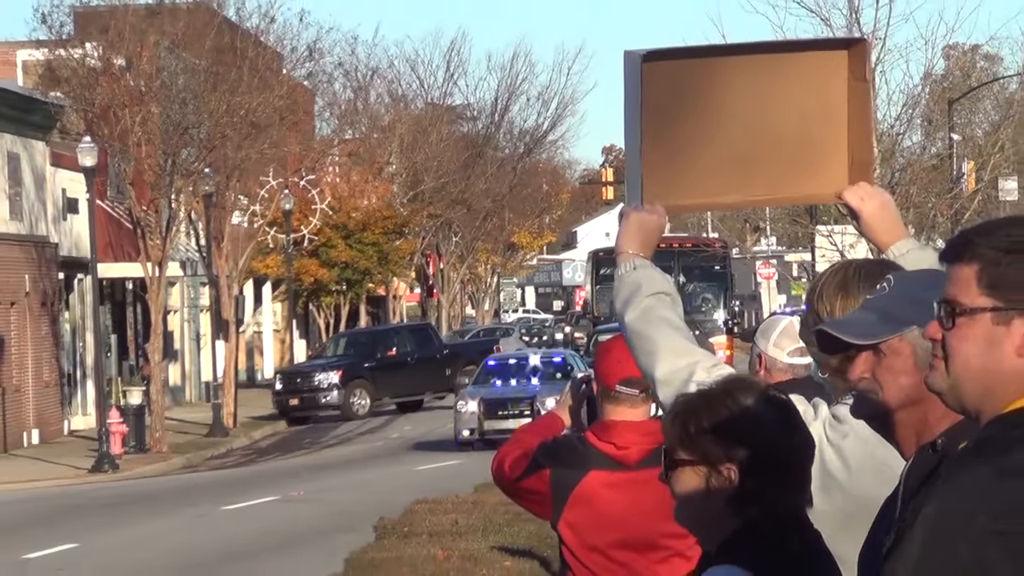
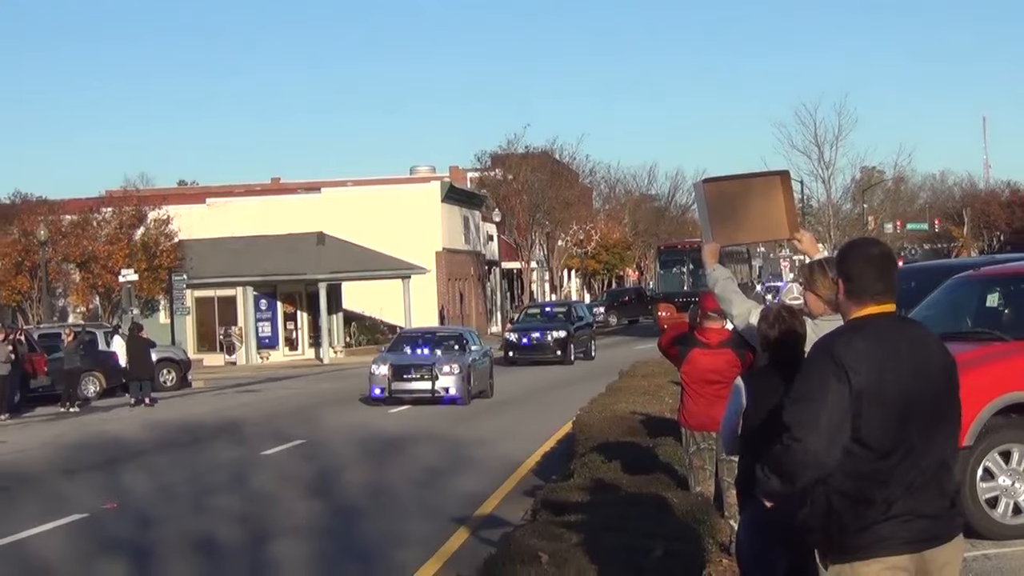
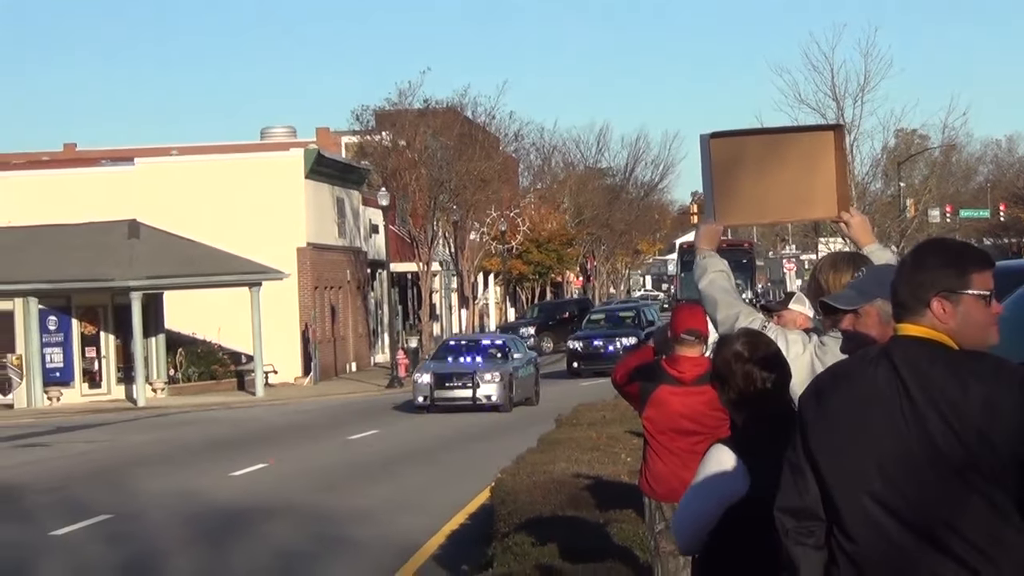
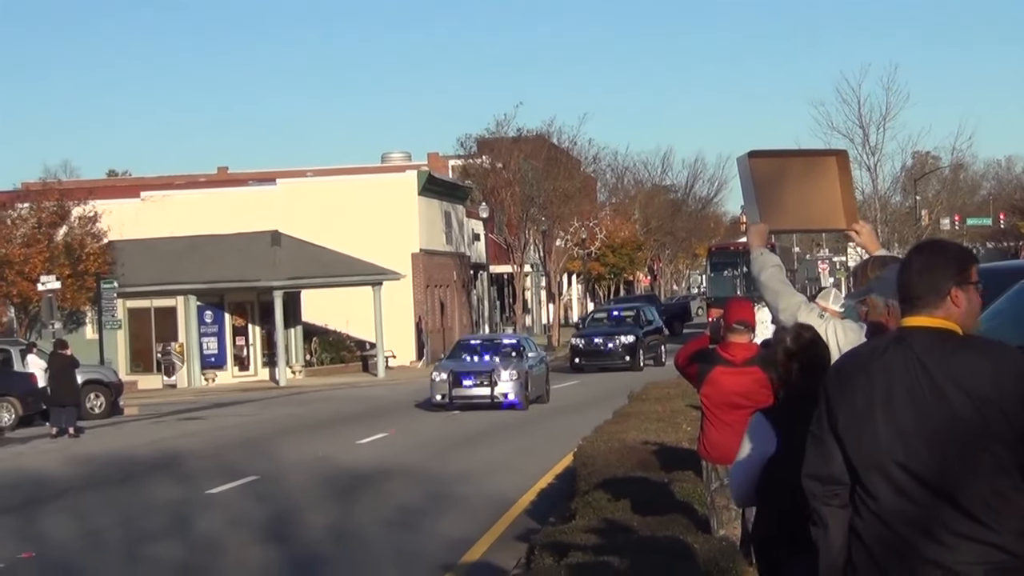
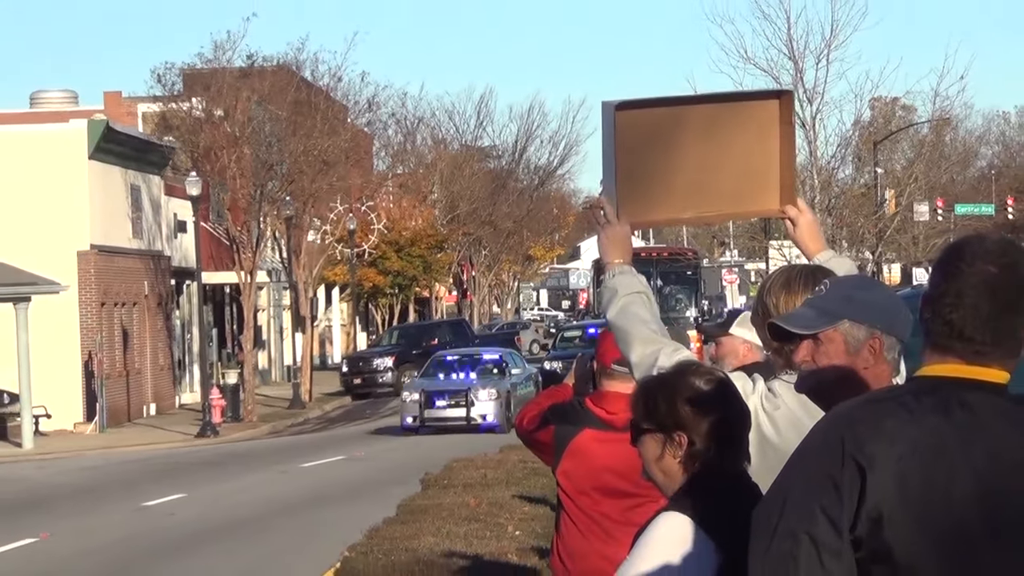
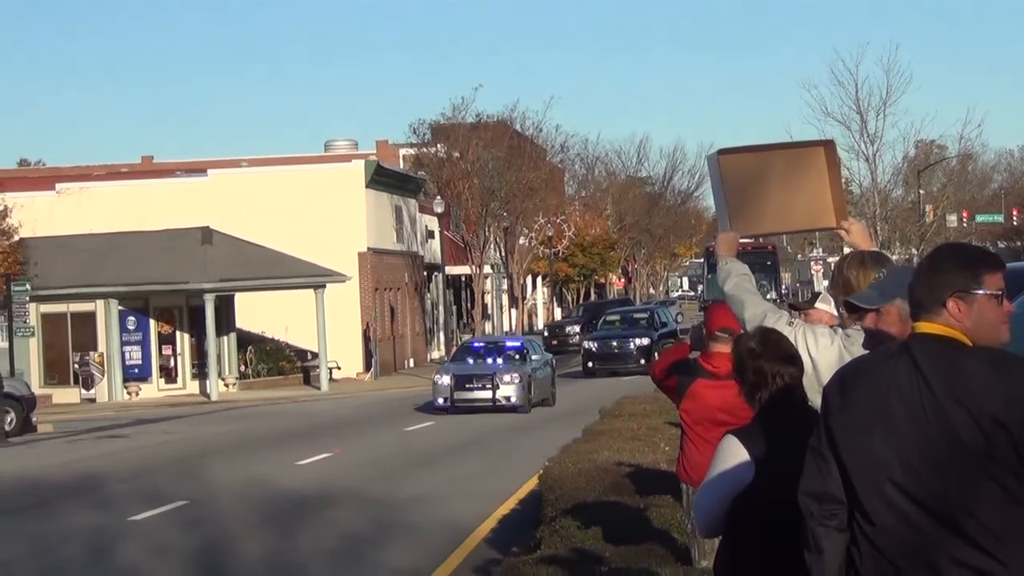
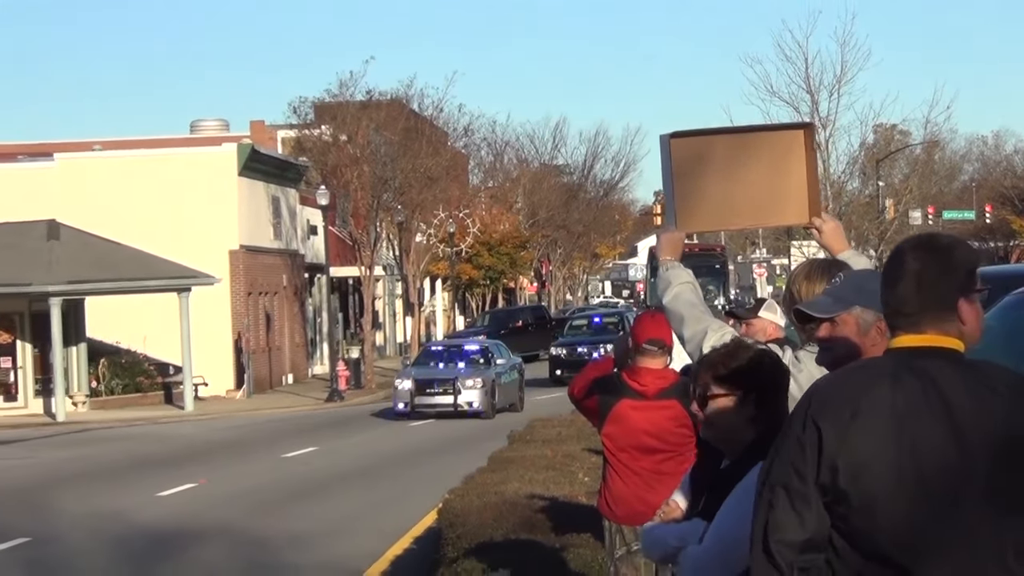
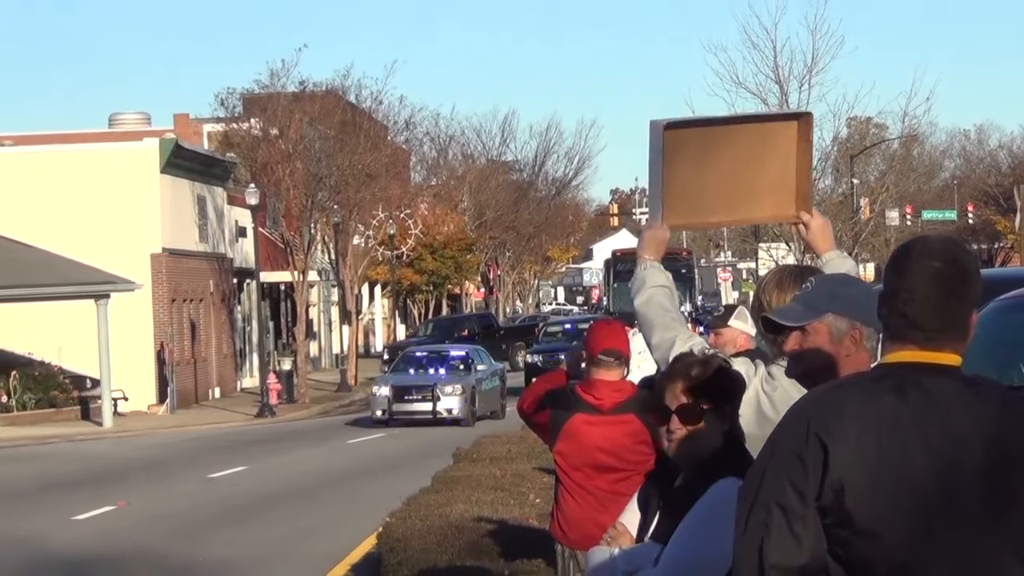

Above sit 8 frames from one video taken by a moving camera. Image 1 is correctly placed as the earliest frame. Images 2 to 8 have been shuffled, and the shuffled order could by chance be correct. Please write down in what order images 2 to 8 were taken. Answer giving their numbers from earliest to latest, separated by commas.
5, 8, 7, 3, 6, 4, 2
